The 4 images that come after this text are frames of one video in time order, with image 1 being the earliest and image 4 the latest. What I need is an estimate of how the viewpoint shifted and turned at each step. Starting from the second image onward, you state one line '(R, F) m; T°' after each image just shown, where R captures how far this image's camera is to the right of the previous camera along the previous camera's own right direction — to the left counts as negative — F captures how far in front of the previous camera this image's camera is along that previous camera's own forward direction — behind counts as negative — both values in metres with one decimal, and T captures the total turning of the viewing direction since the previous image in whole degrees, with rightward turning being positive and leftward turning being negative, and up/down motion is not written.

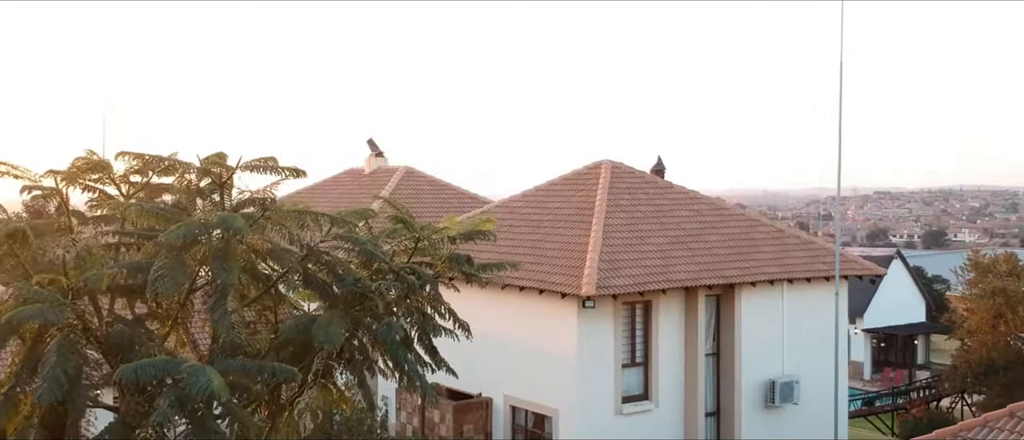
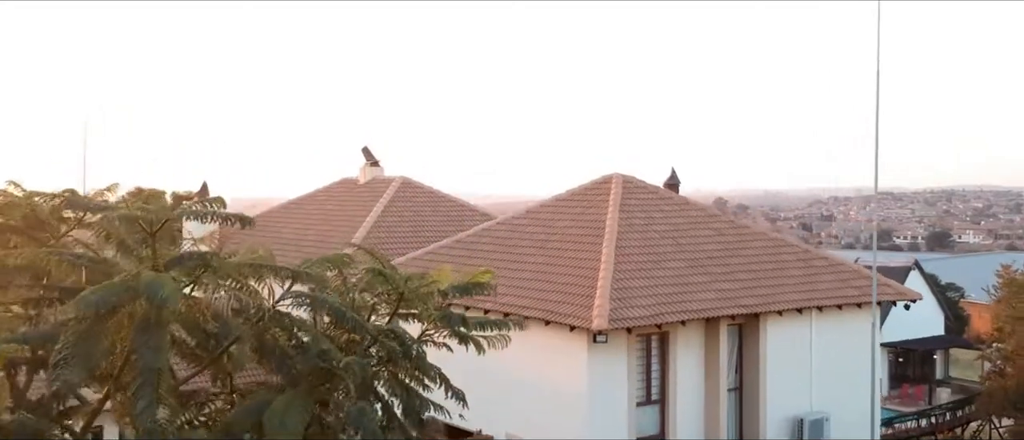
(0.0, +1.6) m; 0°
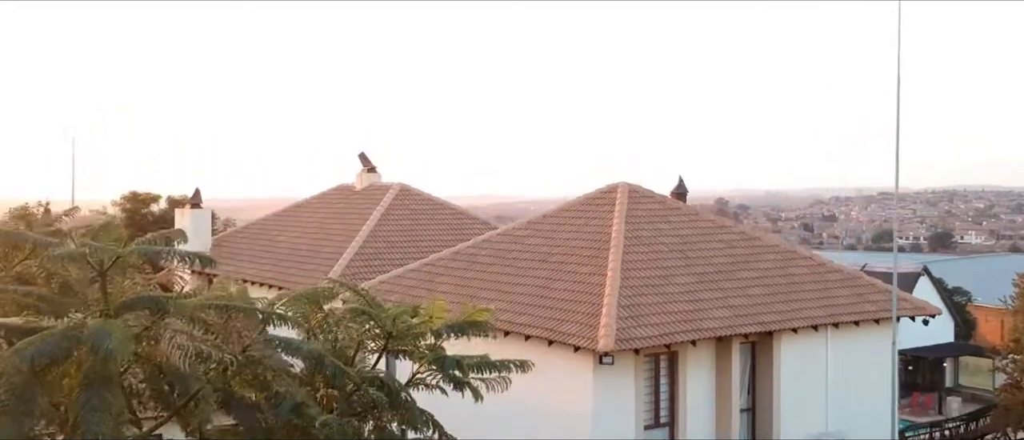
(0.0, +0.8) m; 0°
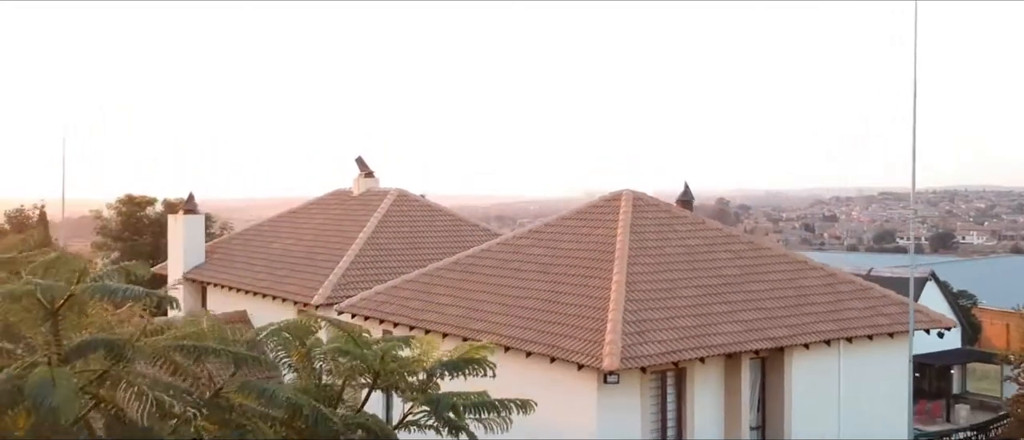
(0.0, +0.6) m; 0°
